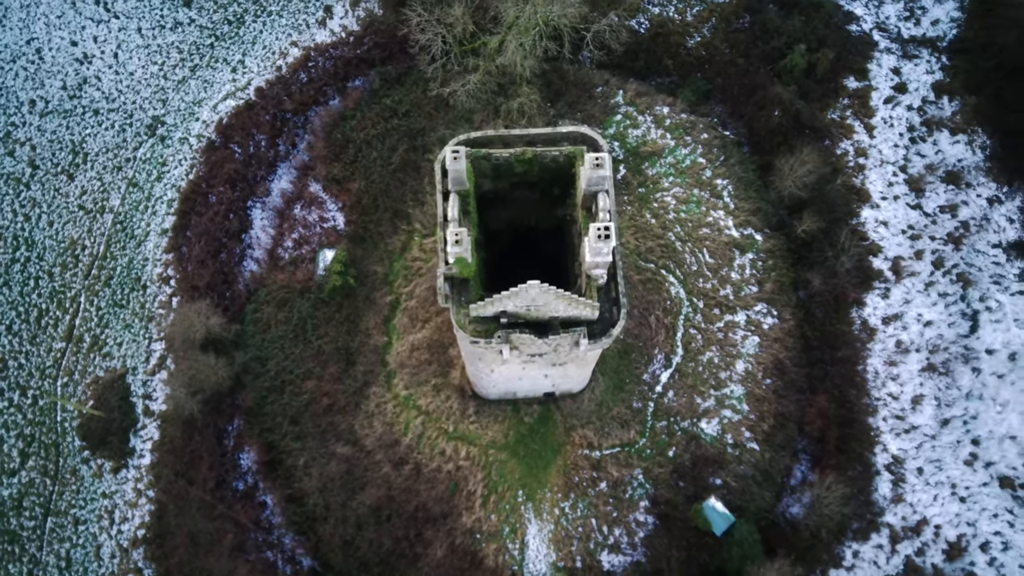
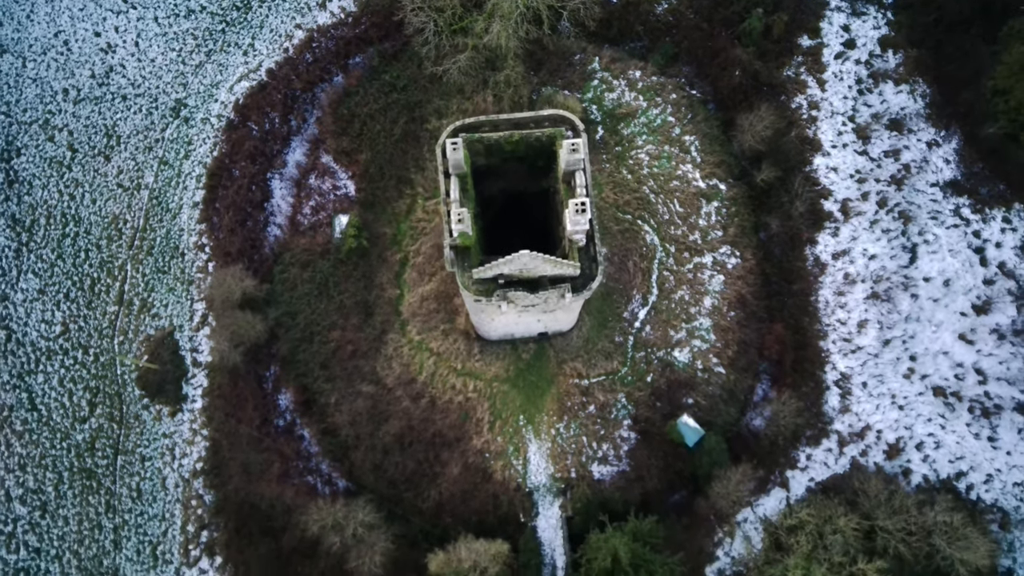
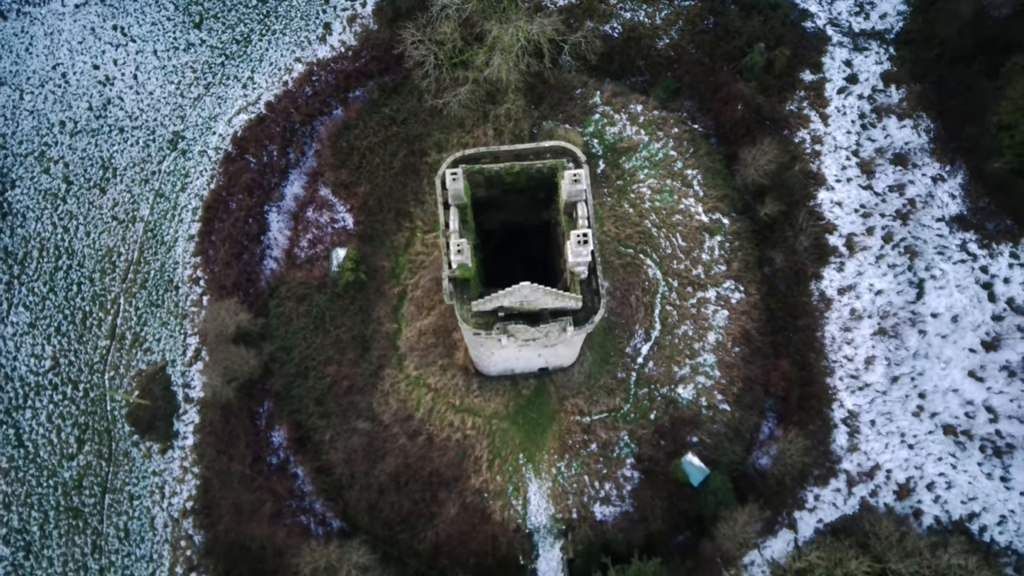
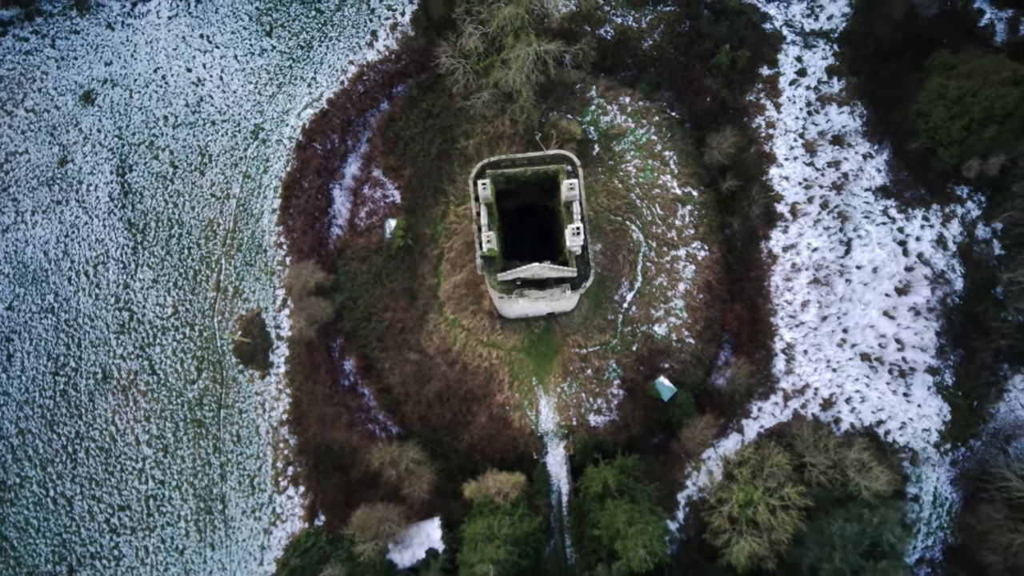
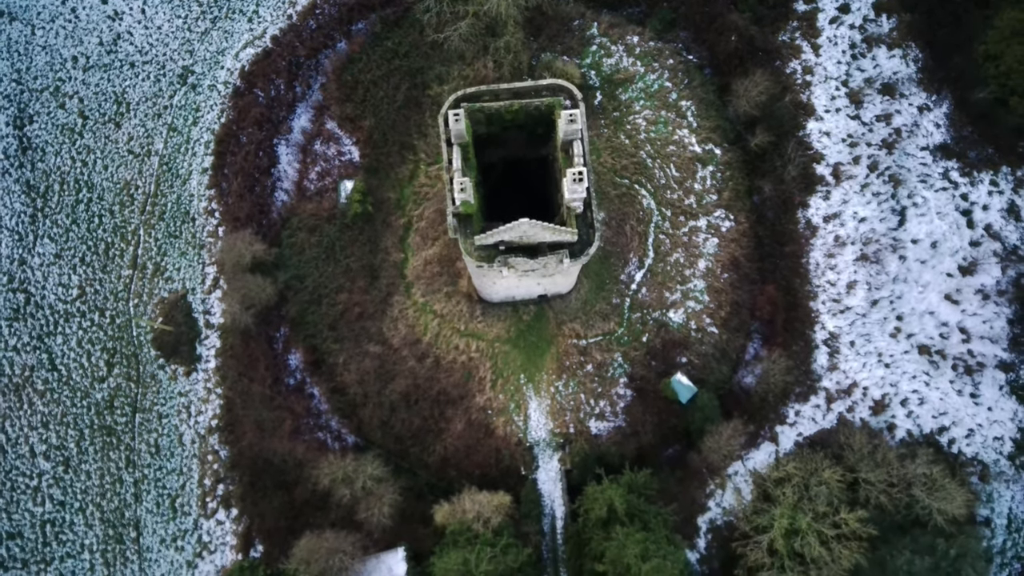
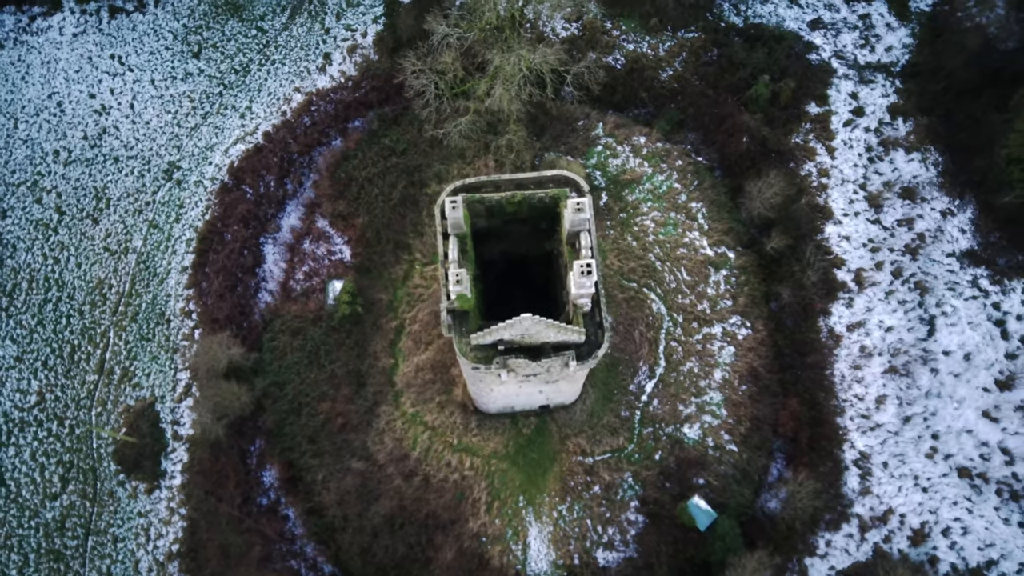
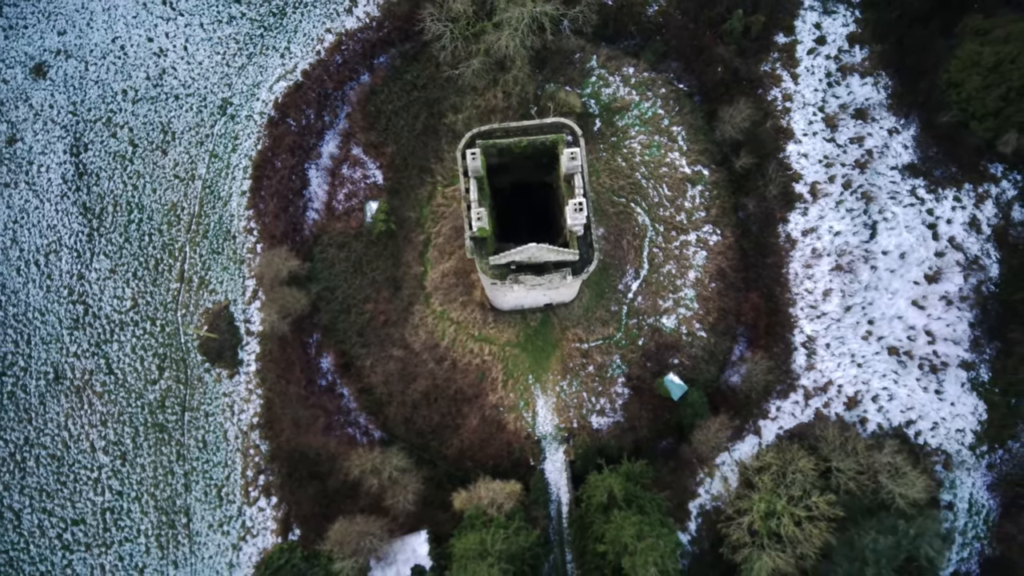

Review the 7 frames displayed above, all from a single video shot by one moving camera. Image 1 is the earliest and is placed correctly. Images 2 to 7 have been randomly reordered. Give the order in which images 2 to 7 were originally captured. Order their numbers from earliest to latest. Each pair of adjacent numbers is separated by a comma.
6, 3, 2, 5, 7, 4
